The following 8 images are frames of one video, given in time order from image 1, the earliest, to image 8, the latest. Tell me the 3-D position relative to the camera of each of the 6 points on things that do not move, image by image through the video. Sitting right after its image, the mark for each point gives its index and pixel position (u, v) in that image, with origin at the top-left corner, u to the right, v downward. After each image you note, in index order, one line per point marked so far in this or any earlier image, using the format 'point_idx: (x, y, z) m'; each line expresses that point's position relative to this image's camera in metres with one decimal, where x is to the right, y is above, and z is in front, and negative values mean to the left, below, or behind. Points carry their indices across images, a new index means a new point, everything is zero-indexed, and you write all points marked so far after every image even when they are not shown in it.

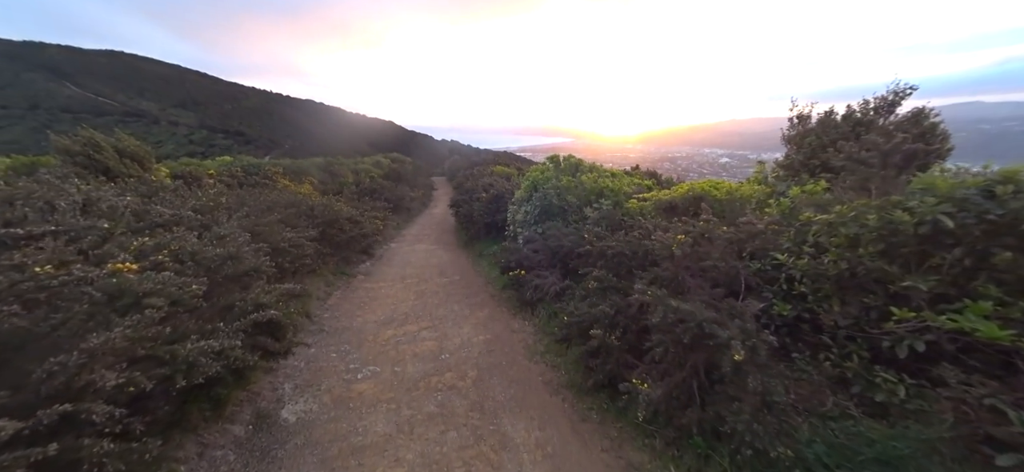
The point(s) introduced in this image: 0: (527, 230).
0: (+0.4, +0.1, +7.1) m
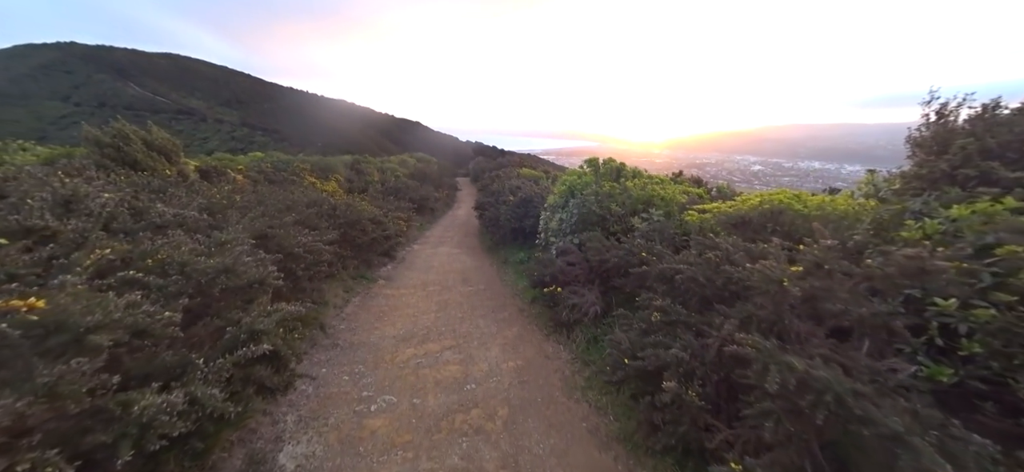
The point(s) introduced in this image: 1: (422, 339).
0: (+1.0, -0.1, +6.4) m
1: (-1.4, -1.6, +5.0) m
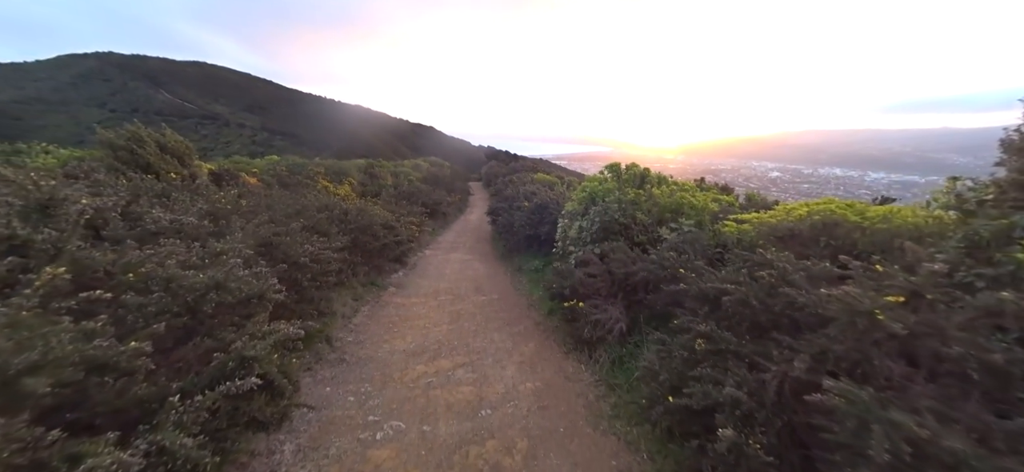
0: (+1.4, -0.3, +6.1) m
1: (-1.2, -1.8, +4.6) m
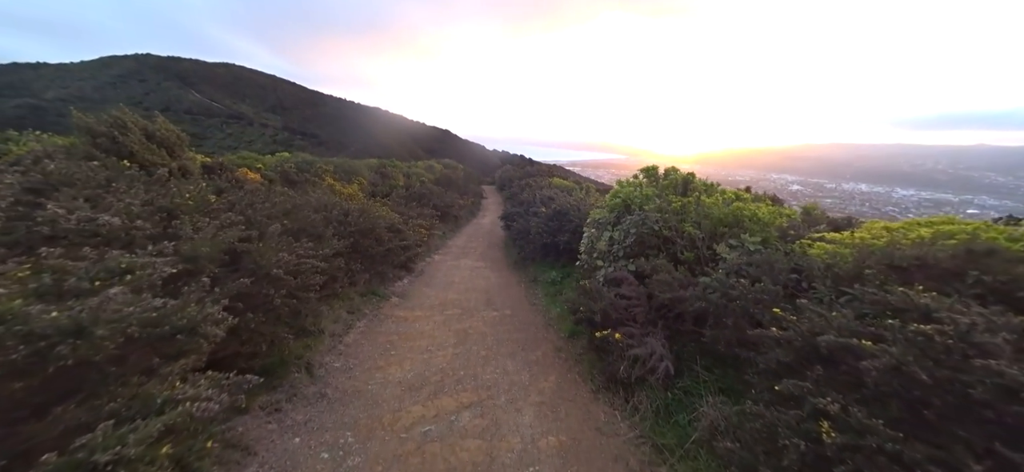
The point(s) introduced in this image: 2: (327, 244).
0: (+1.7, -0.5, +5.2) m
1: (-0.9, -1.9, +3.8) m
2: (-3.0, -0.1, +5.0) m
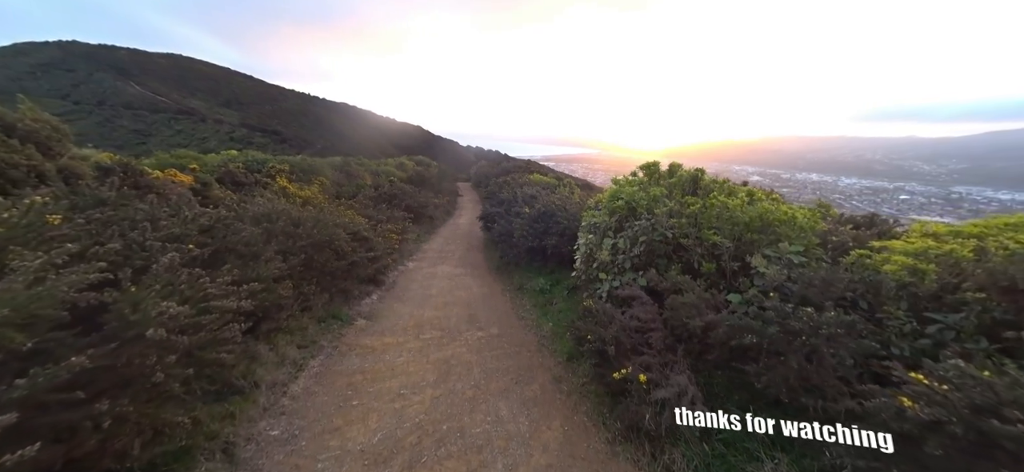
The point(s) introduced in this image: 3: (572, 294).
0: (+1.5, -0.6, +4.4) m
1: (-1.0, -2.1, +2.9) m
2: (-3.1, -0.4, +3.9) m
3: (+1.5, -1.4, +7.4) m
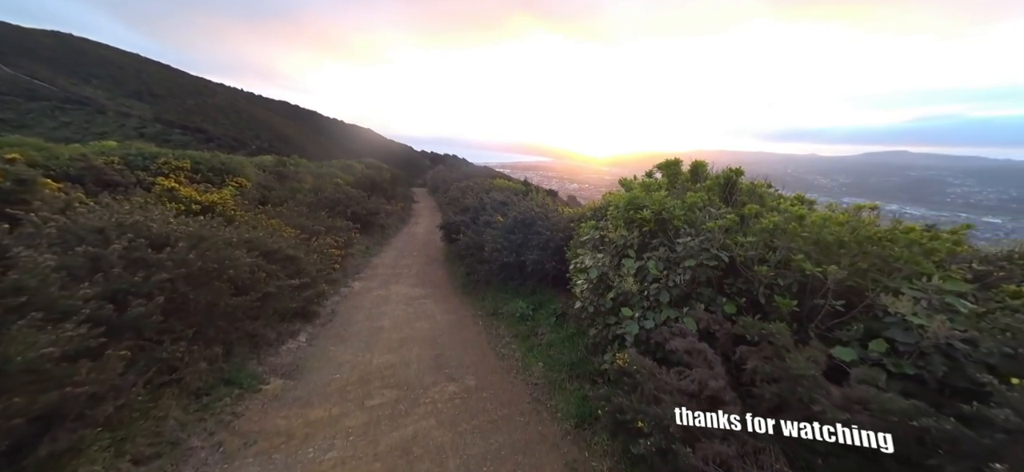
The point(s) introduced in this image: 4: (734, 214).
0: (+1.5, -0.9, +3.2) m
1: (-0.8, -2.3, +1.3) m
2: (-3.1, -0.6, +2.0) m
3: (+1.0, -1.7, +6.1) m
4: (+2.5, +0.3, +3.4) m
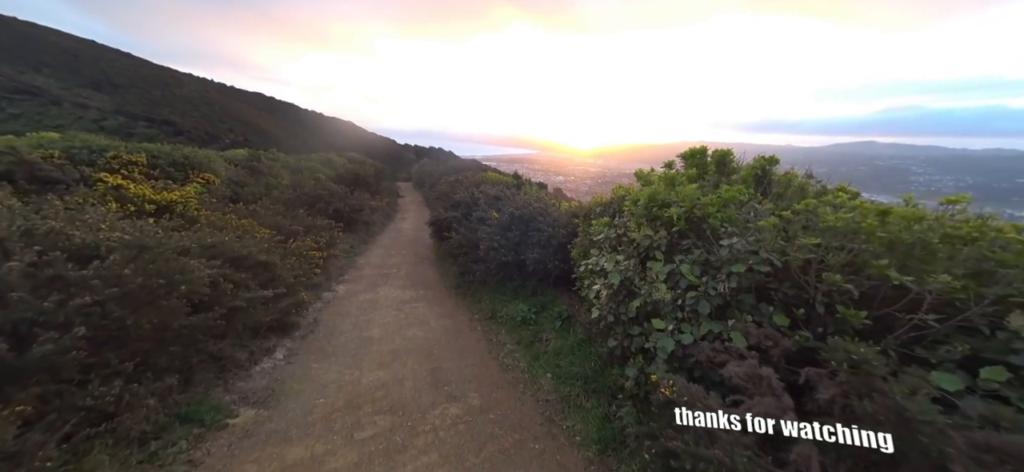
0: (+1.6, -0.9, +2.7) m
1: (-0.5, -2.4, +0.8) m
2: (-2.9, -0.7, +1.4) m
3: (+1.0, -1.7, +5.7) m
4: (+2.6, +0.3, +3.0) m
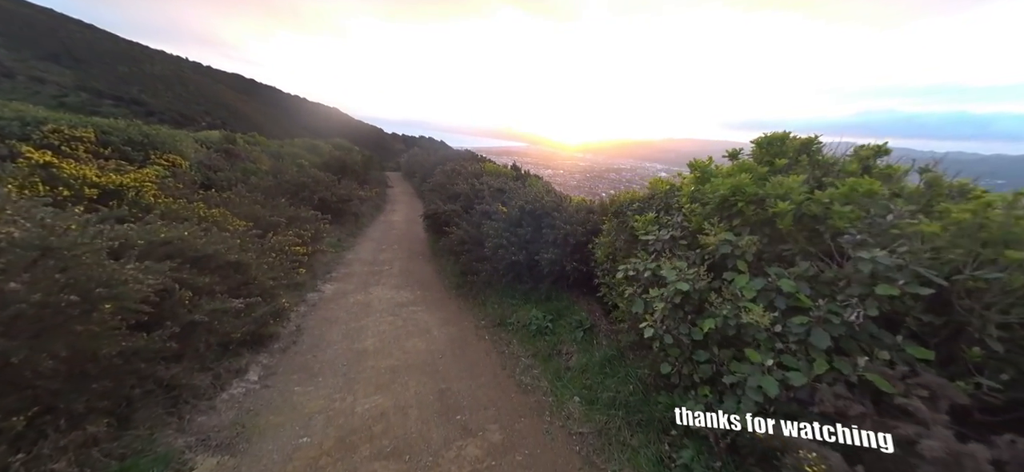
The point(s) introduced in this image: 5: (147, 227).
0: (+2.0, -0.9, +2.0) m
1: (-0.1, -2.5, +0.1) m
2: (-2.4, -0.8, +0.5) m
3: (+1.3, -1.7, +5.0) m
4: (+3.0, +0.2, +2.3) m
5: (-4.6, +0.2, +4.0) m
